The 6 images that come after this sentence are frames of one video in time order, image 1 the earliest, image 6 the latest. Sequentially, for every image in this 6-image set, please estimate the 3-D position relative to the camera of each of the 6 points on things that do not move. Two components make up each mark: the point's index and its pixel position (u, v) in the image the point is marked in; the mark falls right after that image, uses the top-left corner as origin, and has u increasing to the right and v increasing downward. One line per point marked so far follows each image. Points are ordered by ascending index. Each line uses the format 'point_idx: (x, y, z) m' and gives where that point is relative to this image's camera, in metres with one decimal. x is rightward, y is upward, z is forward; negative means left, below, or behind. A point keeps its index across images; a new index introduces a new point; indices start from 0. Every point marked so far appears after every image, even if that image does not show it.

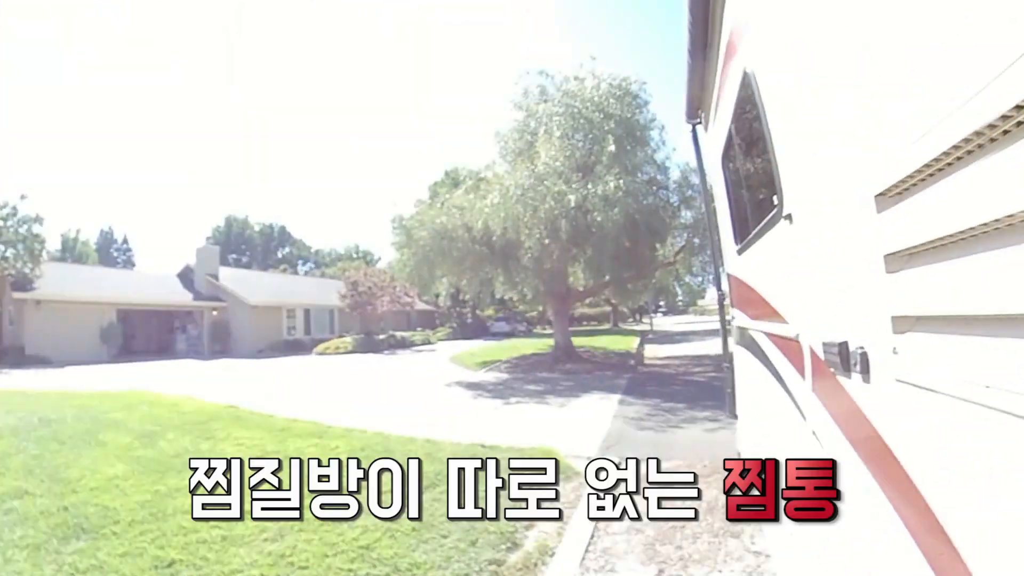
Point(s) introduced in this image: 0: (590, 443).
0: (+0.9, -1.6, +7.0) m
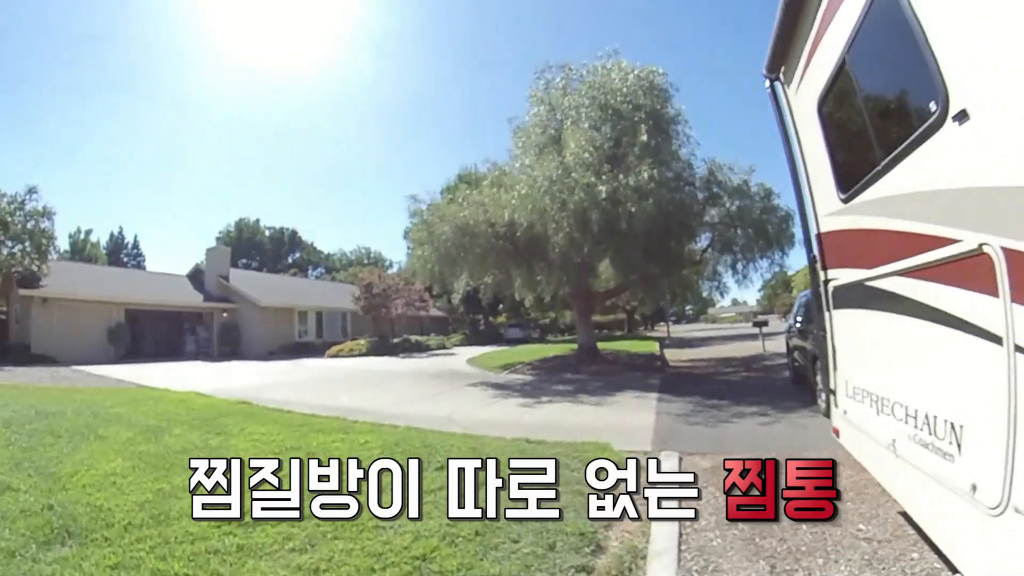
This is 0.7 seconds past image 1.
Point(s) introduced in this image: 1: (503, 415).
0: (+1.3, -1.5, +6.4) m
1: (-0.1, -1.4, +7.3) m
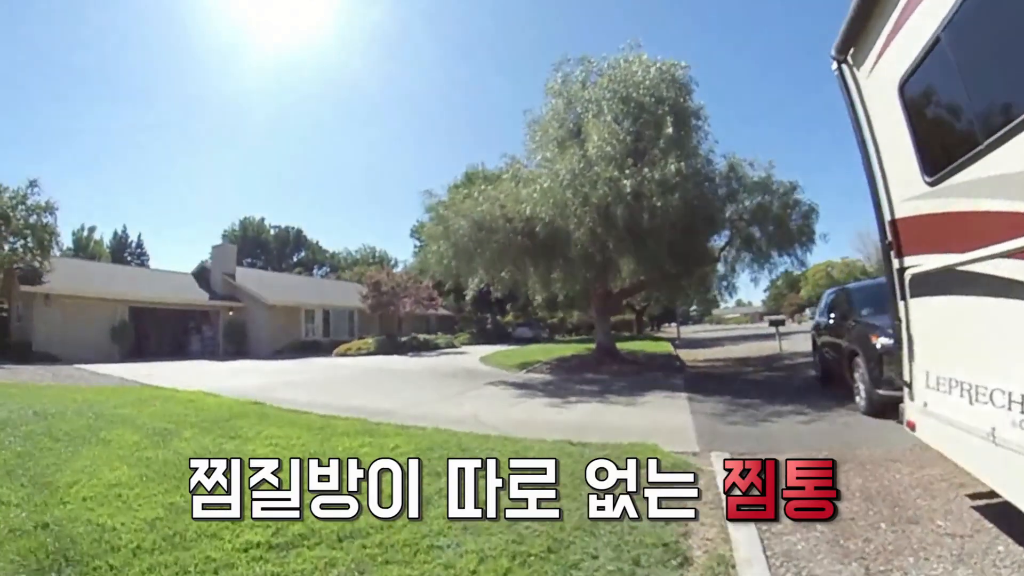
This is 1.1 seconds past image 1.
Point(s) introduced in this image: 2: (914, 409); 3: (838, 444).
0: (+1.6, -1.4, +5.9) m
1: (+0.2, -1.4, +6.9) m
2: (+2.8, -0.8, +4.6) m
3: (+3.2, -1.5, +6.6) m
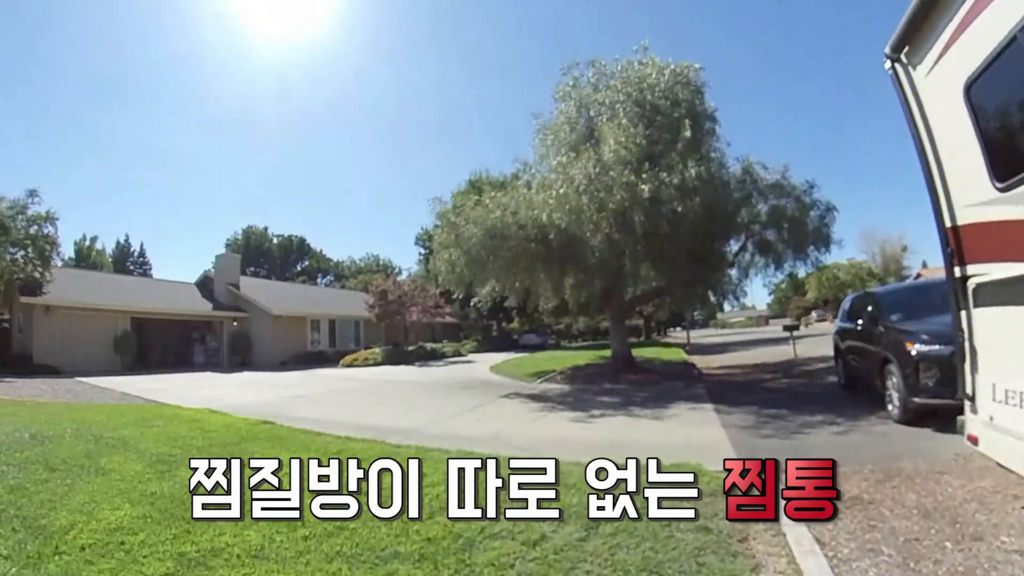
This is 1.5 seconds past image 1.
0: (+1.8, -1.5, +5.6) m
1: (+0.5, -1.4, +6.5) m
2: (+3.0, -0.9, +4.3) m
3: (+3.5, -1.6, +6.2) m
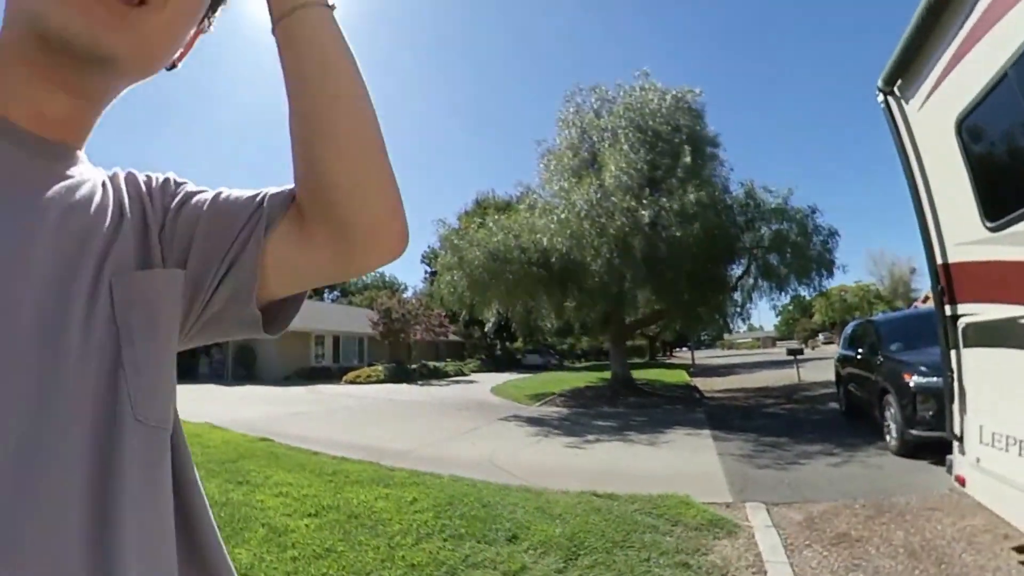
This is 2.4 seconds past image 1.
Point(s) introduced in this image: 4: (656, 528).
0: (+1.8, -1.8, +5.6) m
1: (+0.4, -1.7, +6.6) m
2: (+2.9, -1.1, +4.3) m
3: (+3.4, -1.9, +6.3) m
4: (+0.9, -1.6, +4.3) m
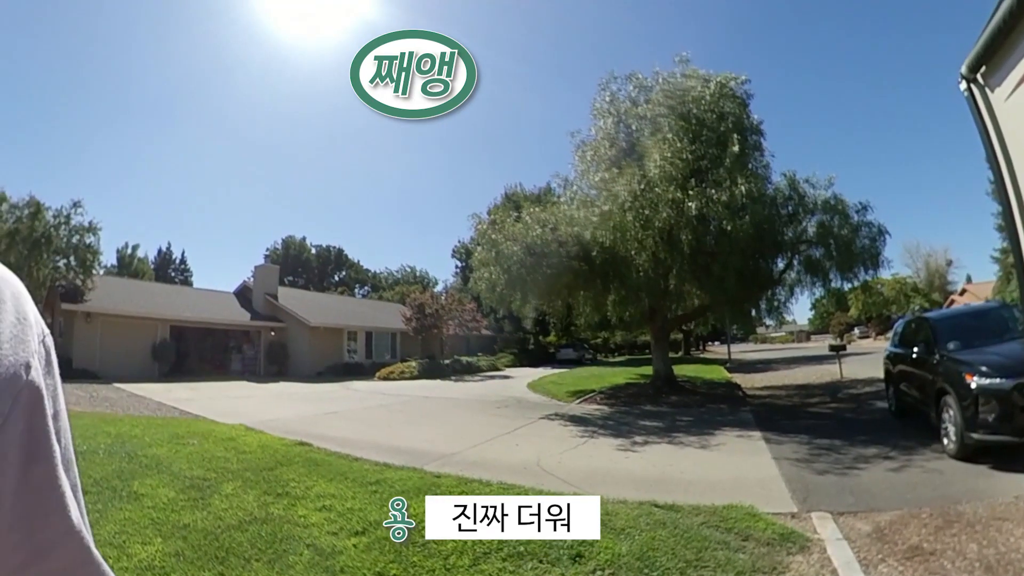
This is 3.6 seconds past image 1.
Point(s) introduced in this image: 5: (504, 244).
0: (+2.1, -1.7, +5.3) m
1: (+0.8, -1.7, +6.3) m
2: (+3.3, -1.1, +3.9) m
3: (+3.8, -1.9, +5.8) m
4: (+1.3, -1.5, +3.9) m
5: (-0.2, +0.9, +12.5) m
